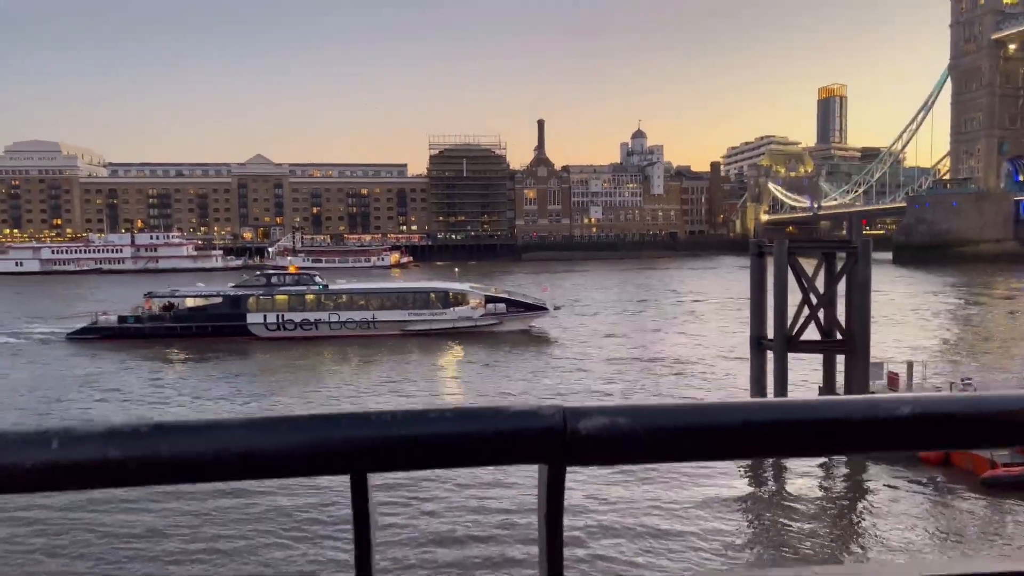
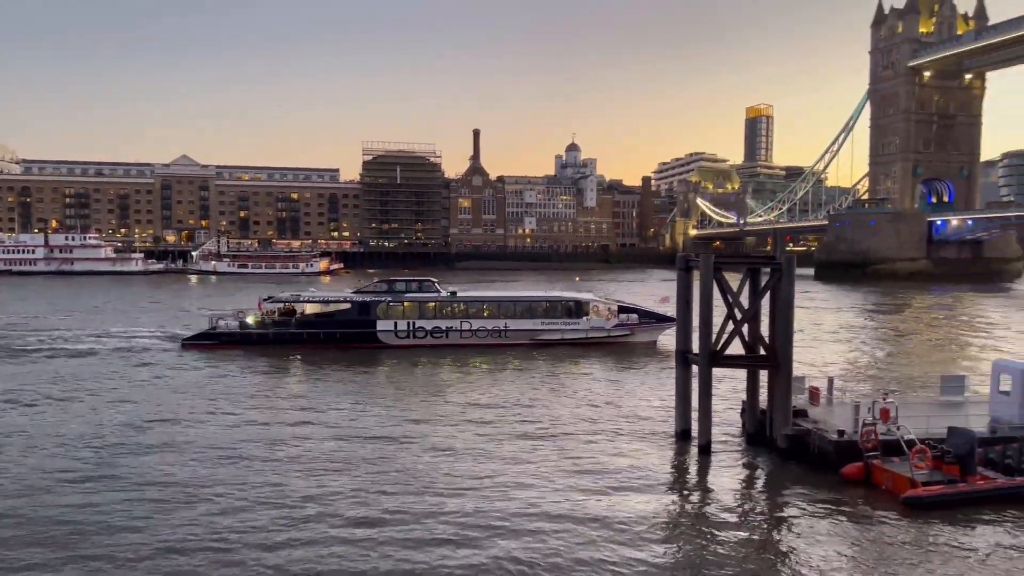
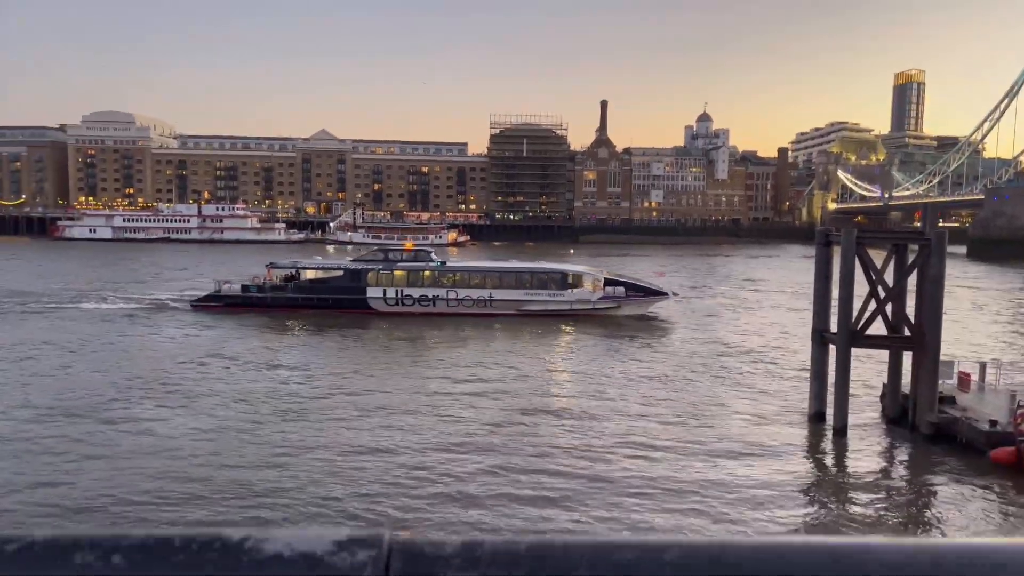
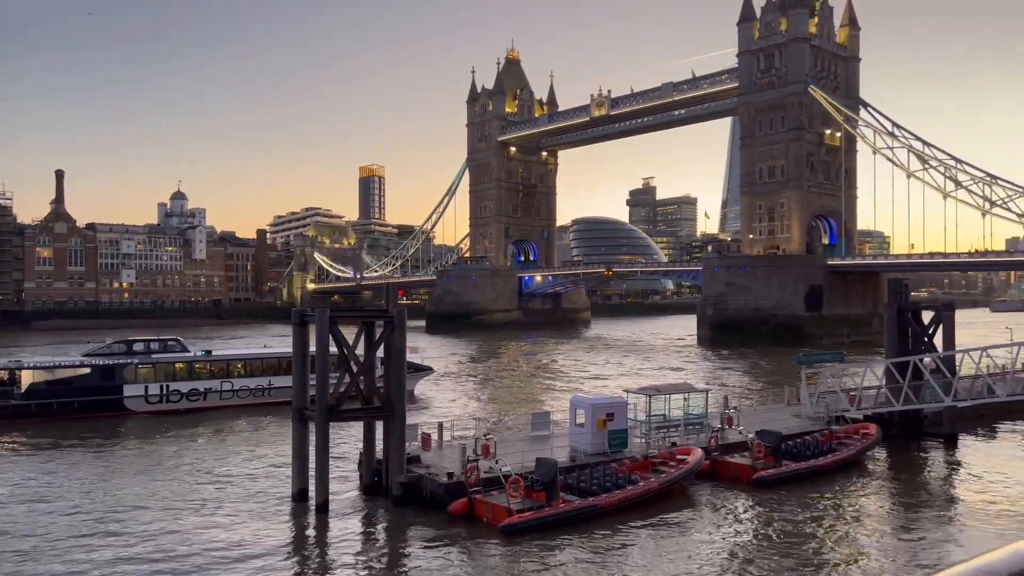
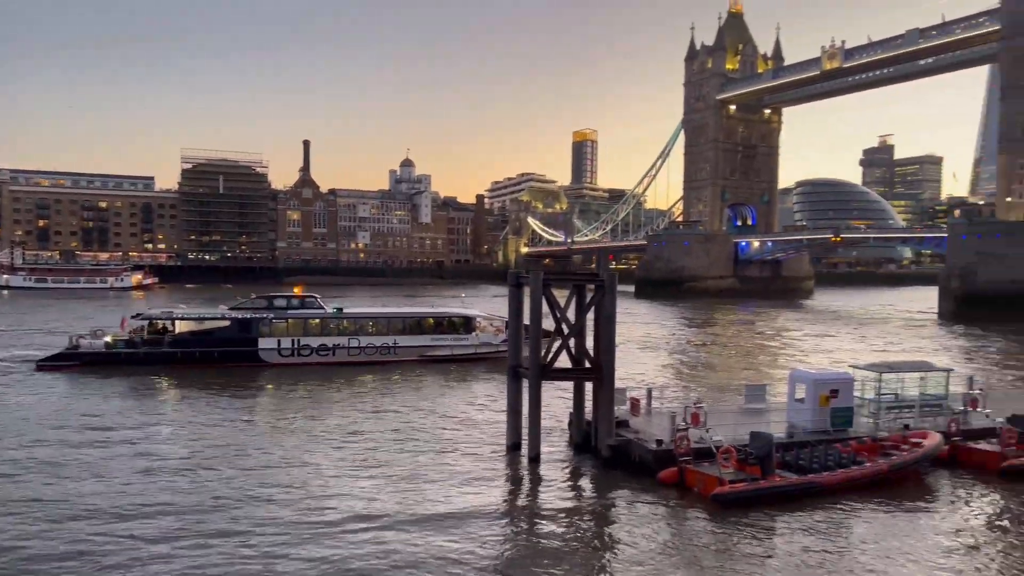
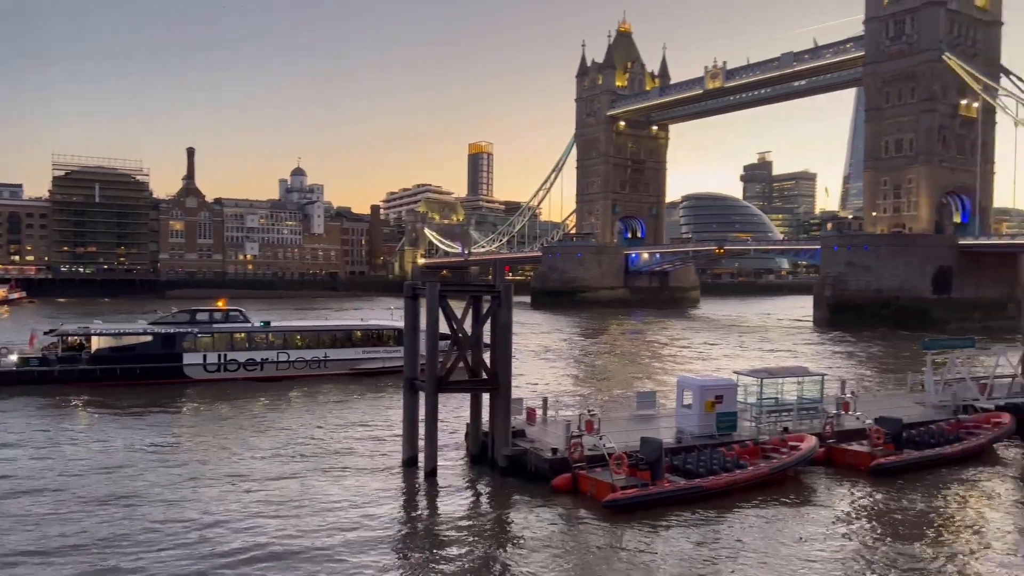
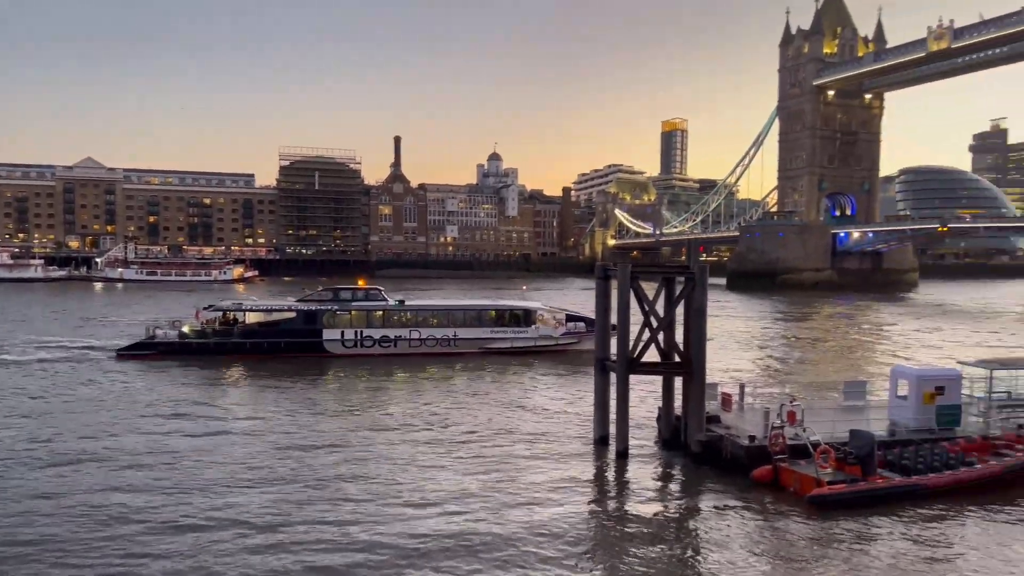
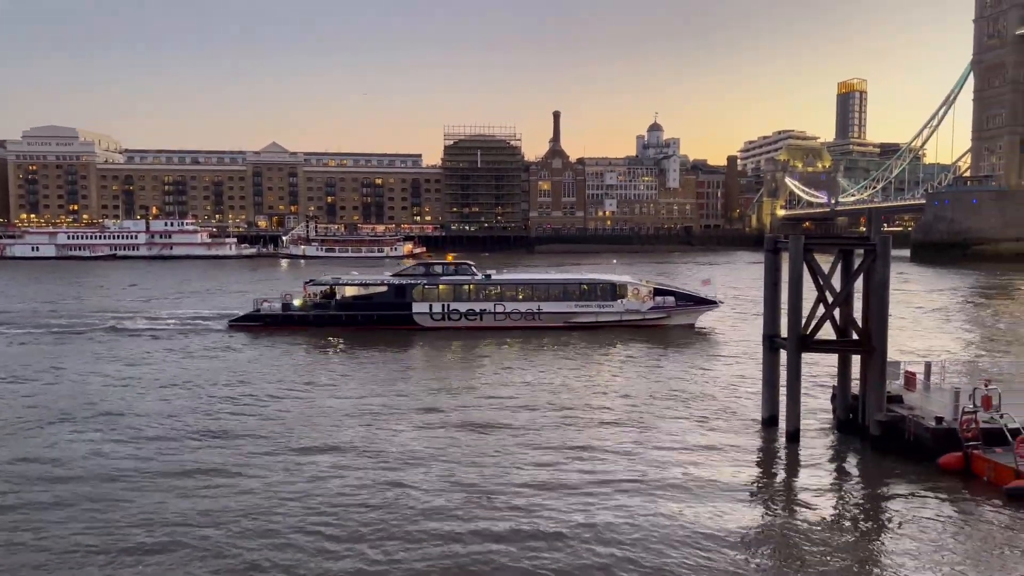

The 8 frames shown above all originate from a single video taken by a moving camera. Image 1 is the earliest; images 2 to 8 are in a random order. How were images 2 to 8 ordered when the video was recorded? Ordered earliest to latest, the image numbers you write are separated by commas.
3, 8, 2, 7, 5, 6, 4
